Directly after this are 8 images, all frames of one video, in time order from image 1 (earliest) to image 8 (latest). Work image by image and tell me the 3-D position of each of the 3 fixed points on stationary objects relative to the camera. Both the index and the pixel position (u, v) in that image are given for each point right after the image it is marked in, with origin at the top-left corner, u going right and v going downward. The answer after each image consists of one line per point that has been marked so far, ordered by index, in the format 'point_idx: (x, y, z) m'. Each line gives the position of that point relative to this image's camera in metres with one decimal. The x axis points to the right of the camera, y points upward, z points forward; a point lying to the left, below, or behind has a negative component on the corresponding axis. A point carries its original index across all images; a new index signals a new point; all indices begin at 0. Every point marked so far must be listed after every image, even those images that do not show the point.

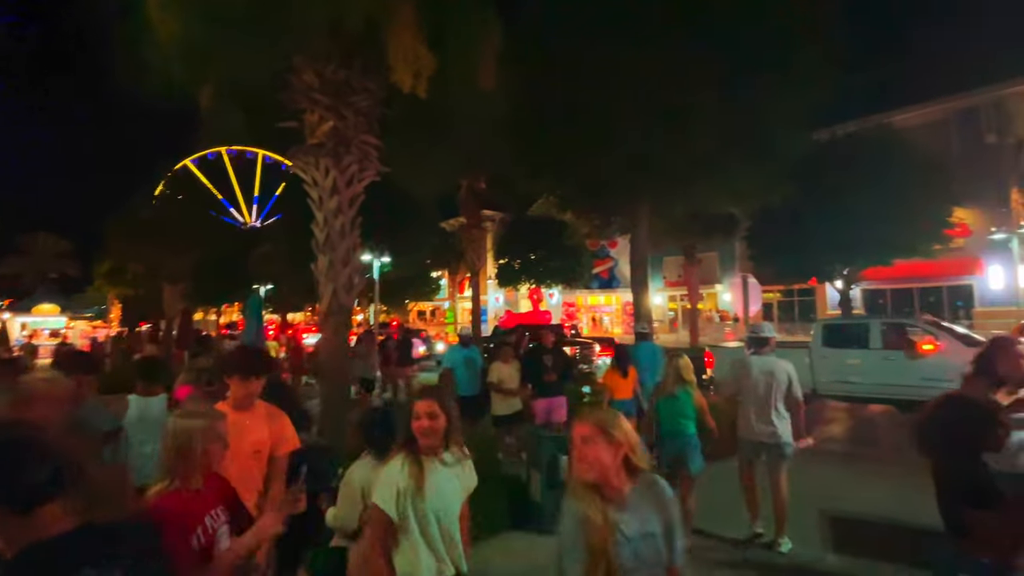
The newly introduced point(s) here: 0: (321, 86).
0: (-1.9, +2.0, +7.6) m
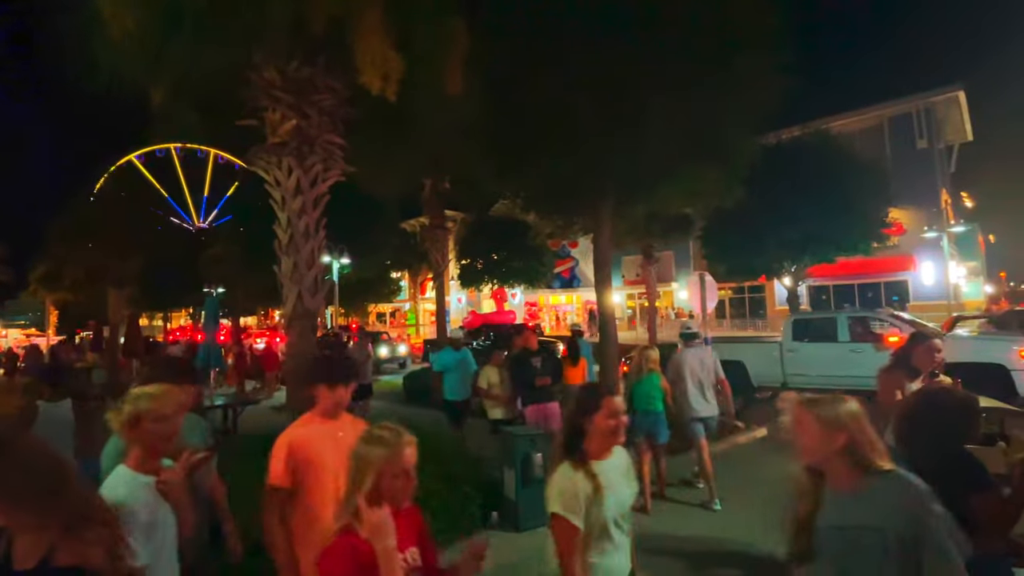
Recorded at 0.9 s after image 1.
0: (-2.2, +2.0, +7.4) m
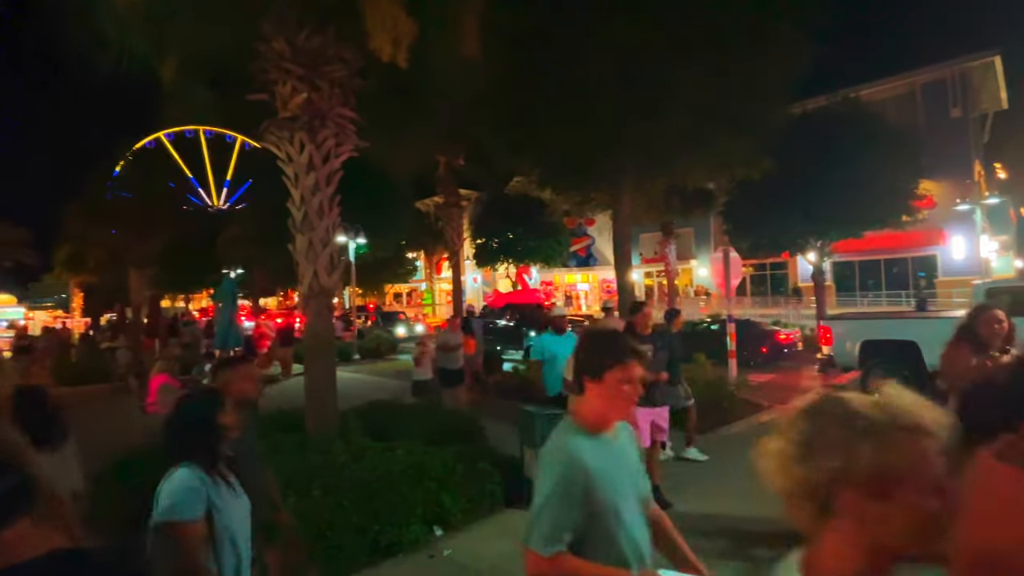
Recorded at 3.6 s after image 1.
0: (-2.0, +2.2, +7.2) m
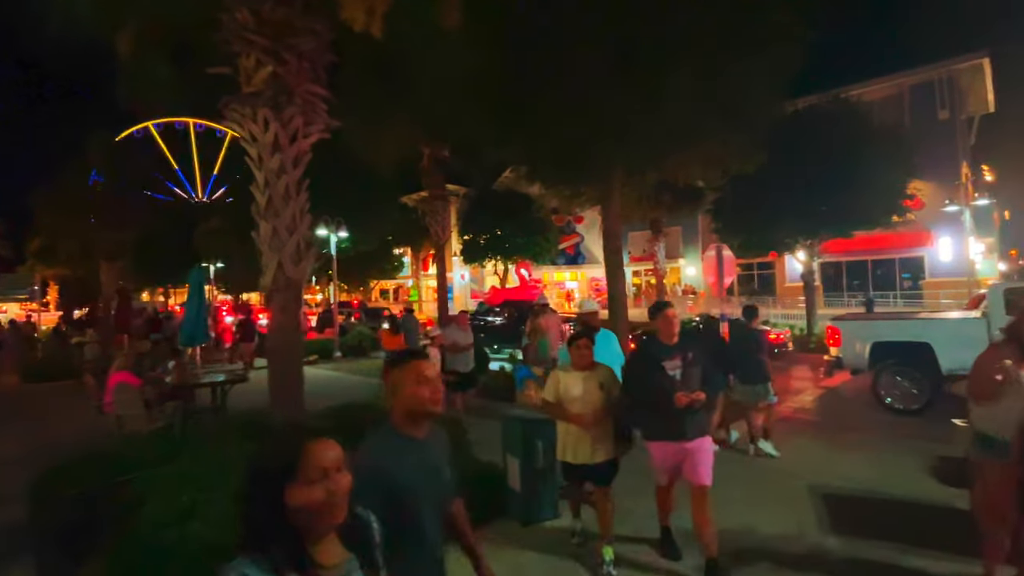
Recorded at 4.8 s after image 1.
0: (-2.2, +2.2, +6.7) m
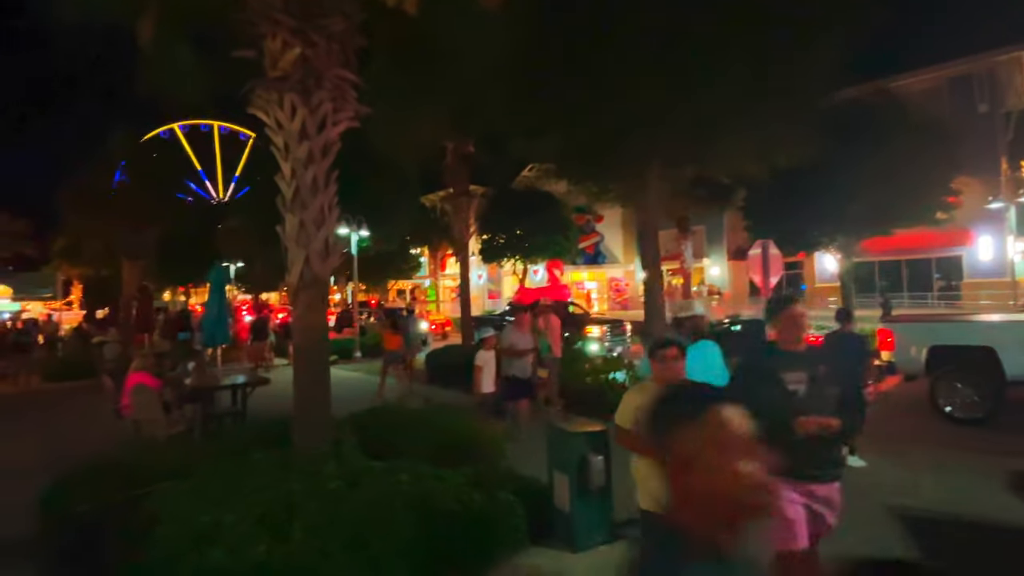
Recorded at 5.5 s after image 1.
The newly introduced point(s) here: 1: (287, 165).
0: (-1.8, +2.2, +6.3) m
1: (-1.9, +1.0, +6.7) m
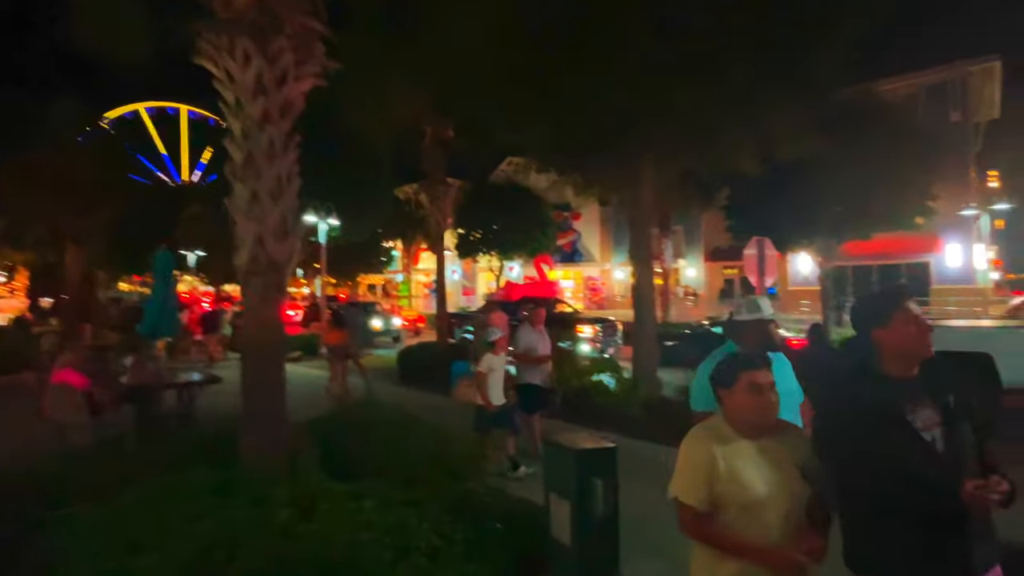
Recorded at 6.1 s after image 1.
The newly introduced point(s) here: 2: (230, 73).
0: (-1.8, +2.3, +5.4) m
1: (-2.0, +1.1, +5.8) m
2: (-2.0, +1.5, +5.8) m
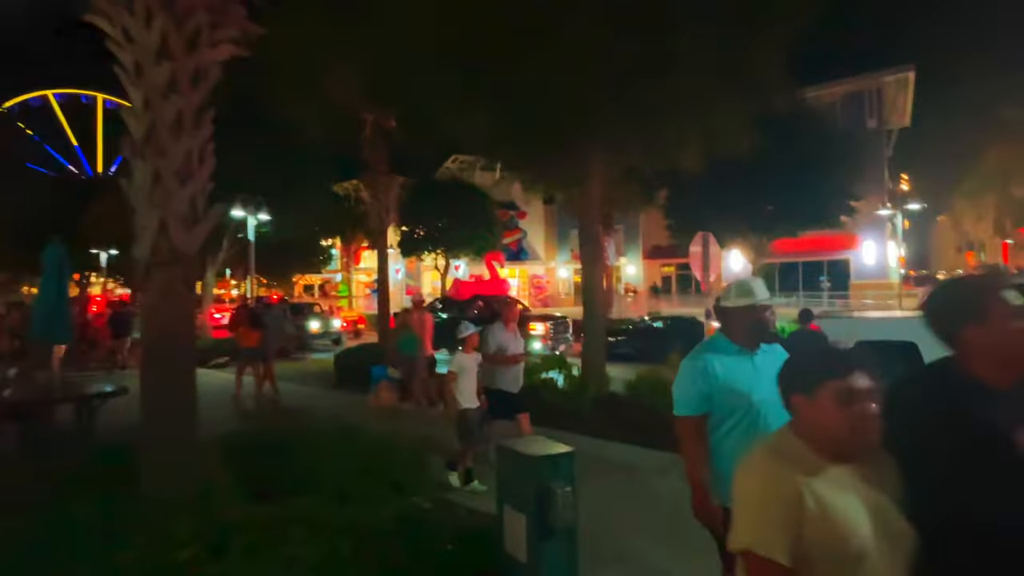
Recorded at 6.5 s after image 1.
0: (-2.2, +2.4, +4.7) m
1: (-2.3, +1.1, +5.1) m
2: (-2.4, +1.5, +5.1) m
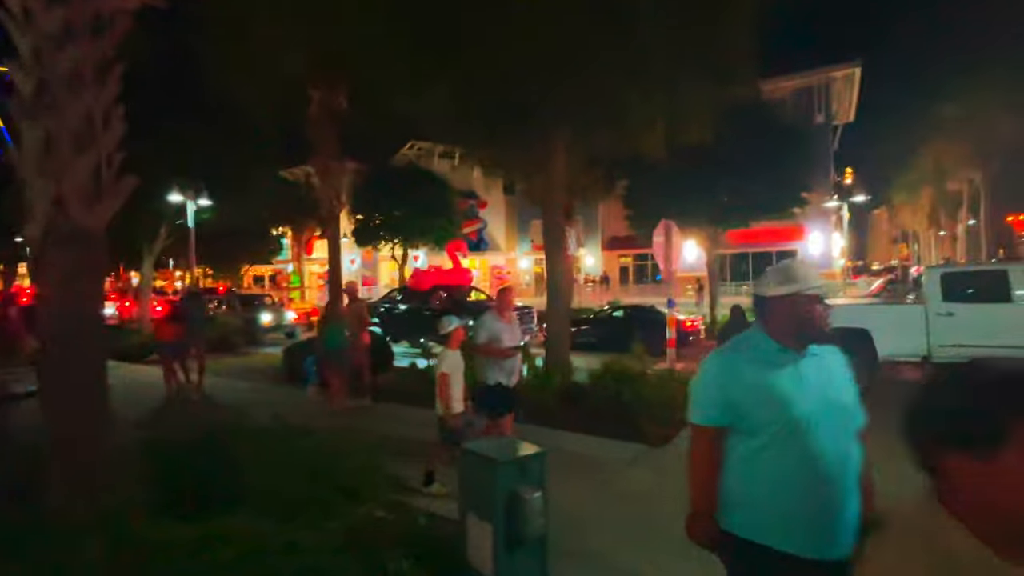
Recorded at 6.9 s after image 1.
0: (-2.4, +2.4, +4.1) m
1: (-2.6, +1.2, +4.4) m
2: (-2.6, +1.6, +4.4) m
